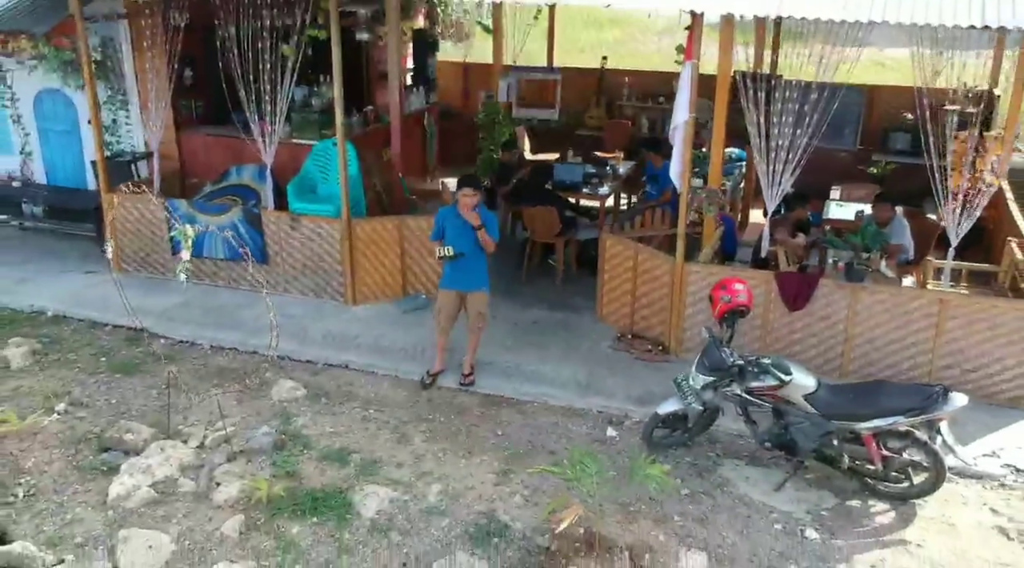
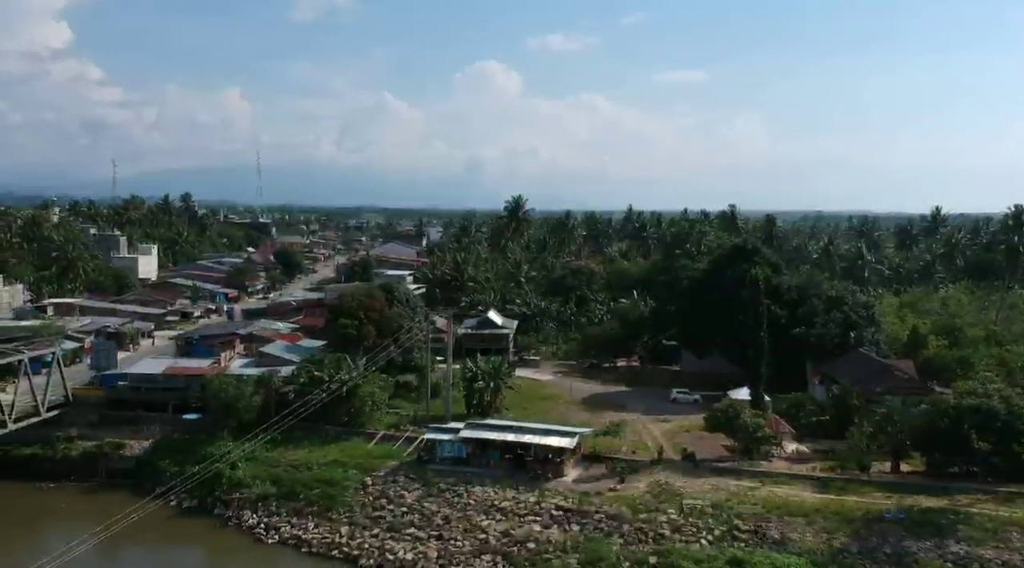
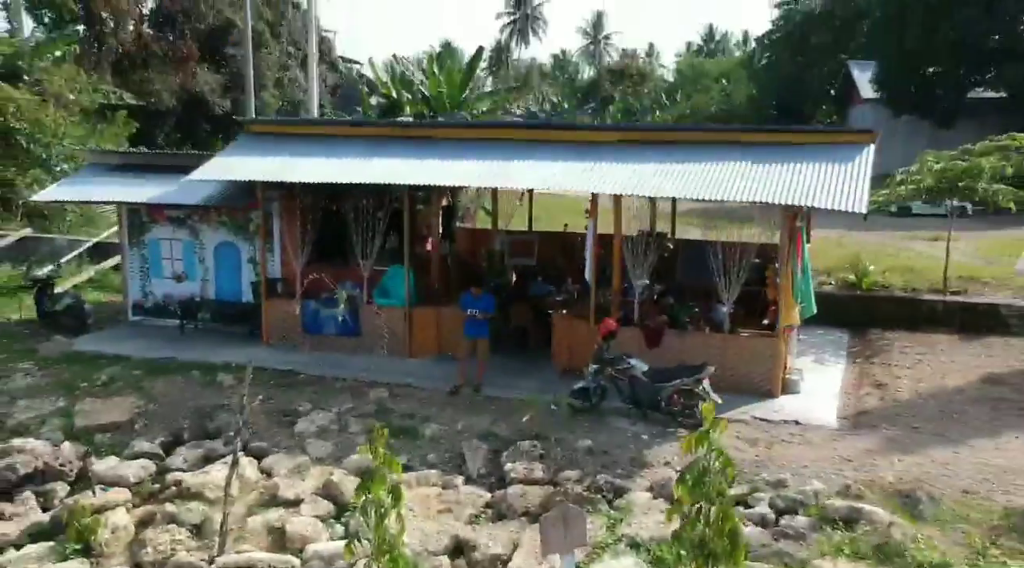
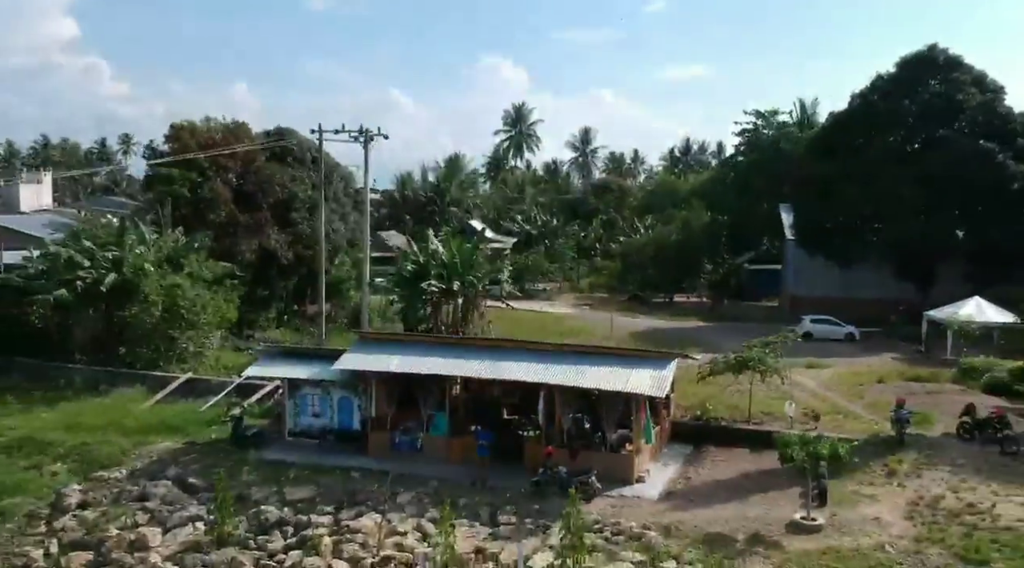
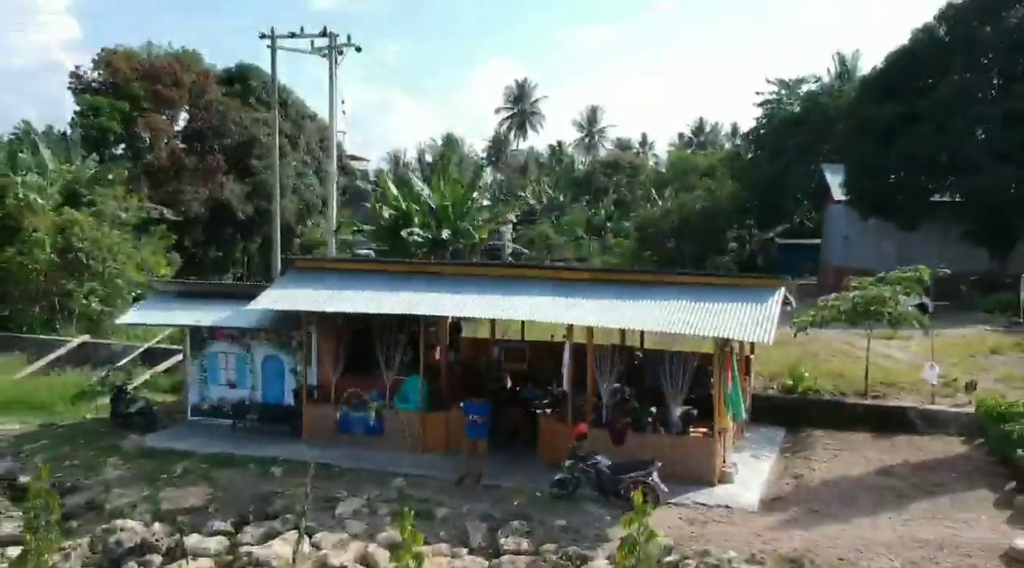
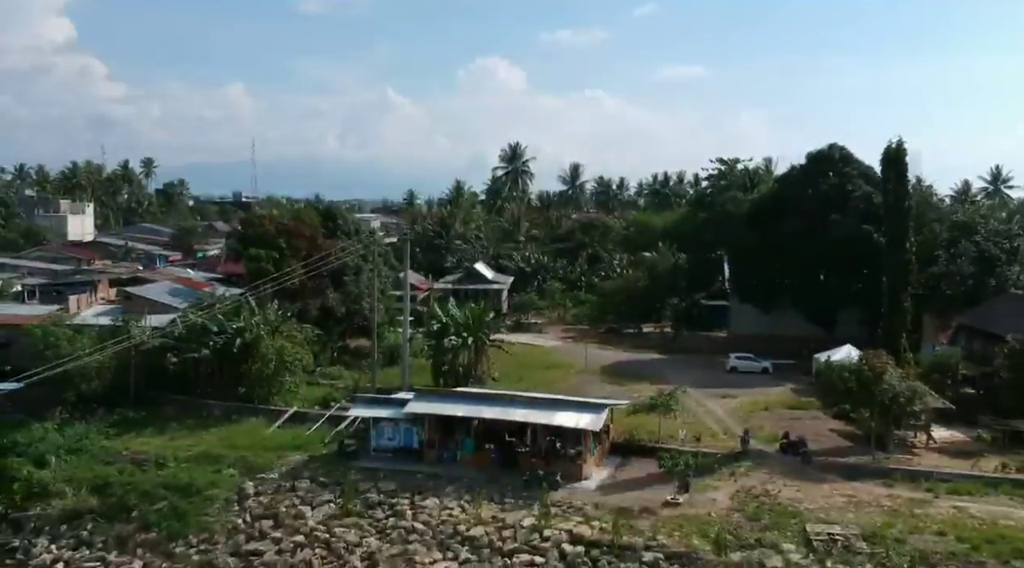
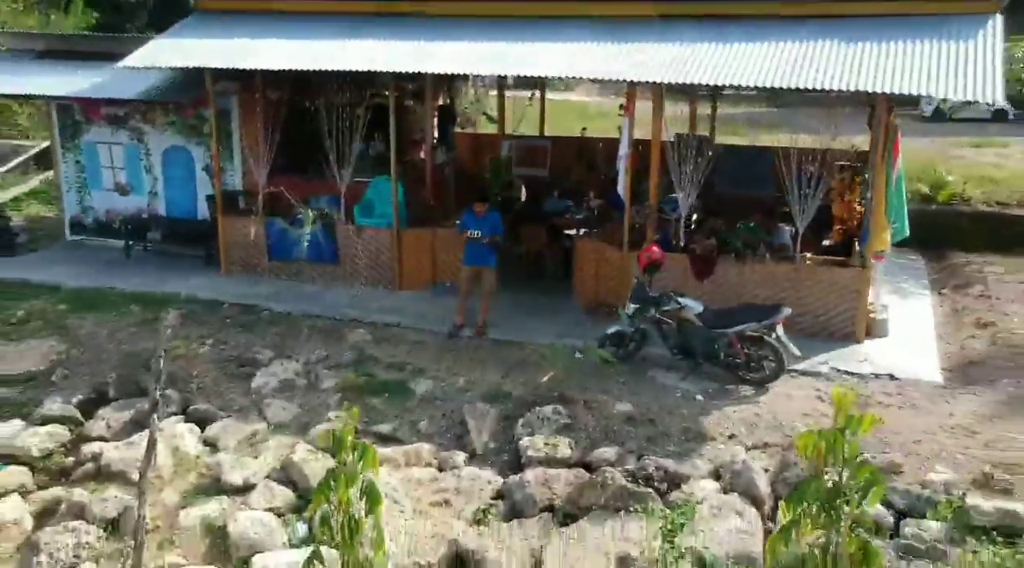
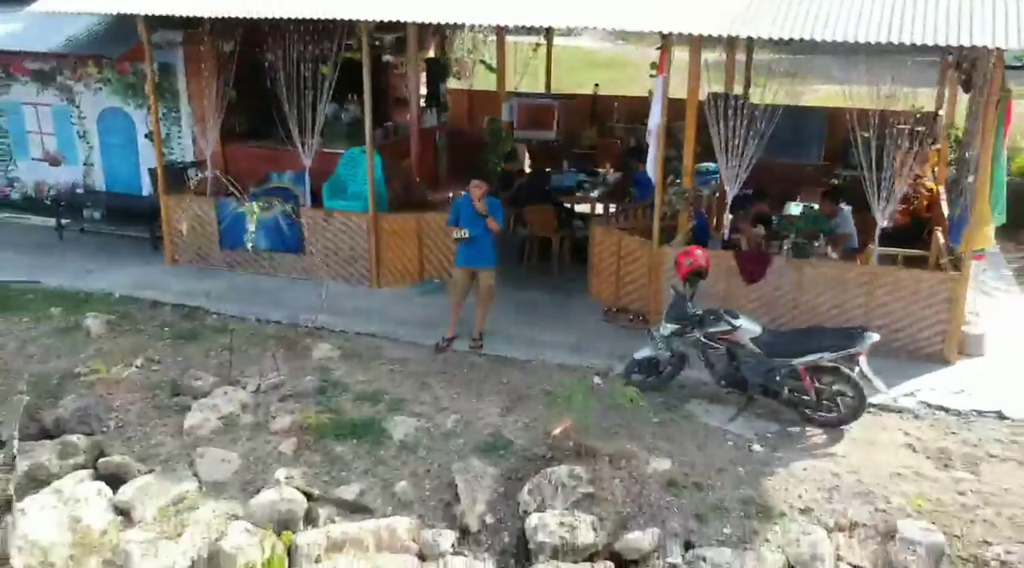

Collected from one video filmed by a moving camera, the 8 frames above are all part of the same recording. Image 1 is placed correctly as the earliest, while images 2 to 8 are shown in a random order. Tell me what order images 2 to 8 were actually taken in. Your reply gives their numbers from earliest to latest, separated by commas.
8, 7, 3, 5, 4, 6, 2
